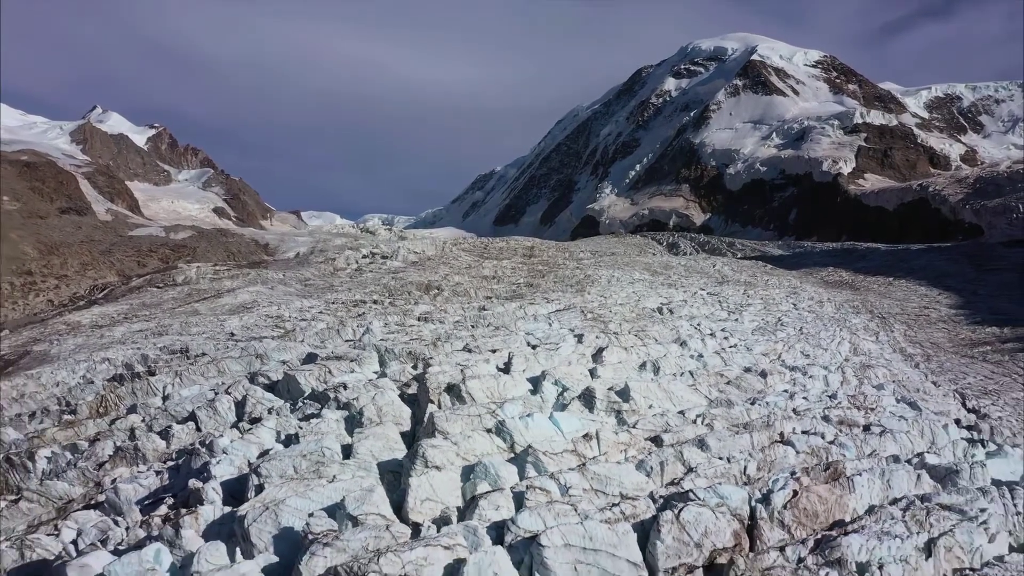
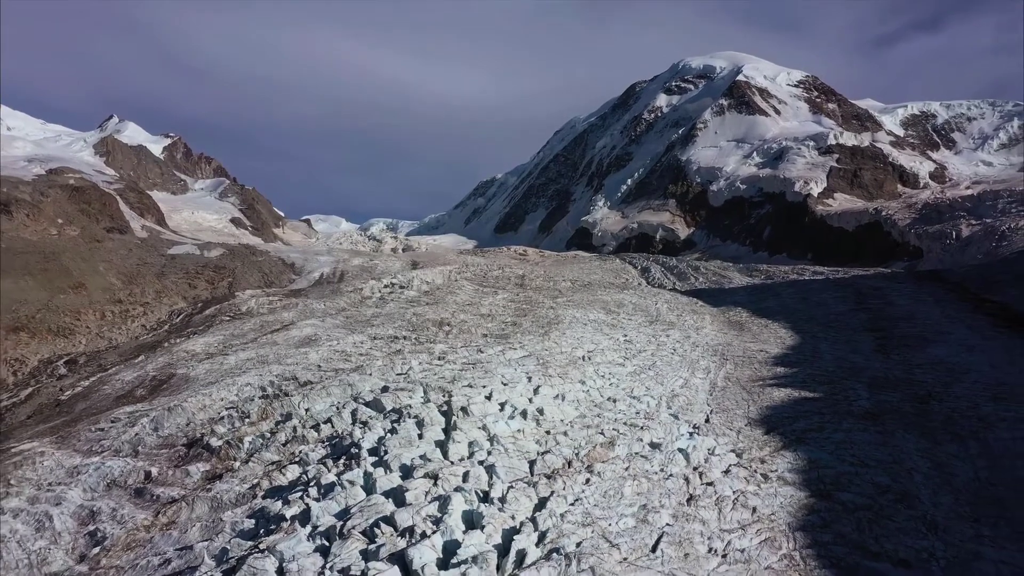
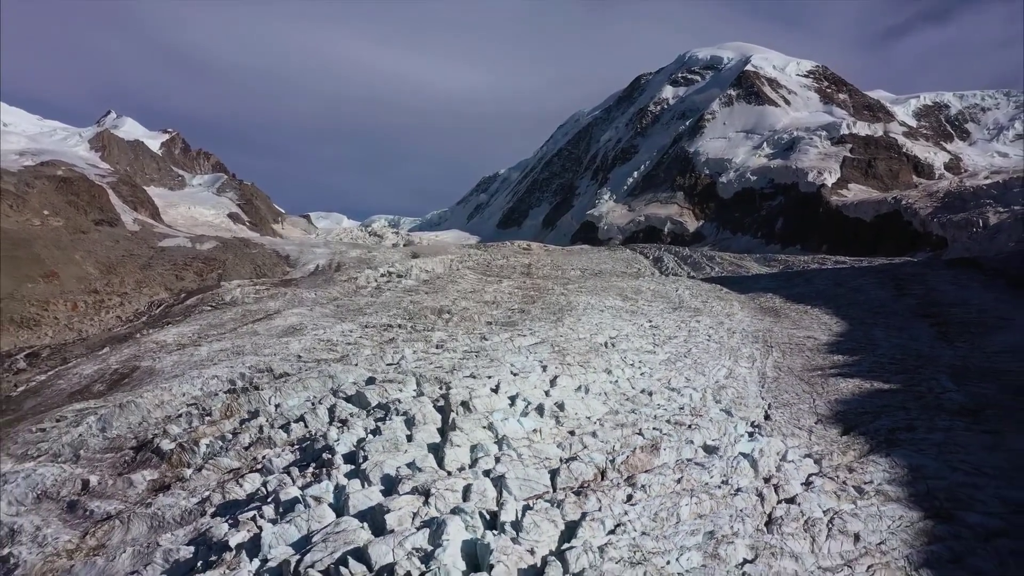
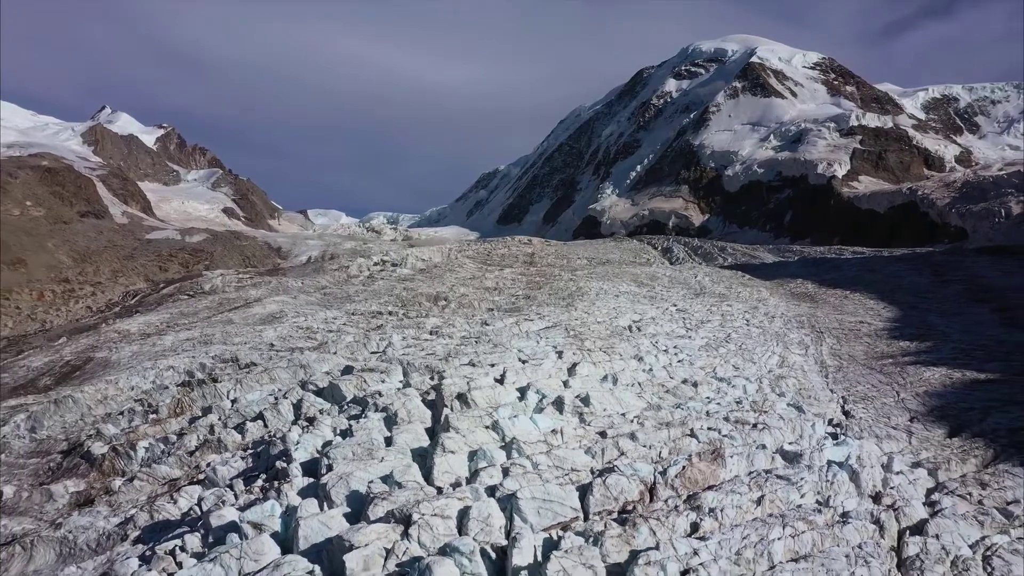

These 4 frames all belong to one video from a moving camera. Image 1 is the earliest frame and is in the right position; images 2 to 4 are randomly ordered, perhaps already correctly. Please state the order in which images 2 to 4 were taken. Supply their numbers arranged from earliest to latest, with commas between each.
4, 3, 2
